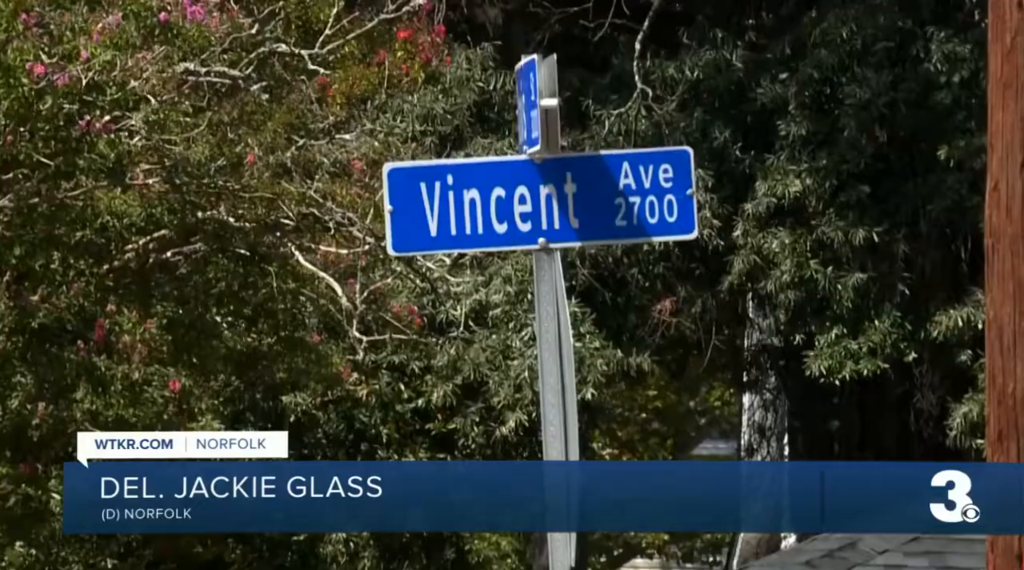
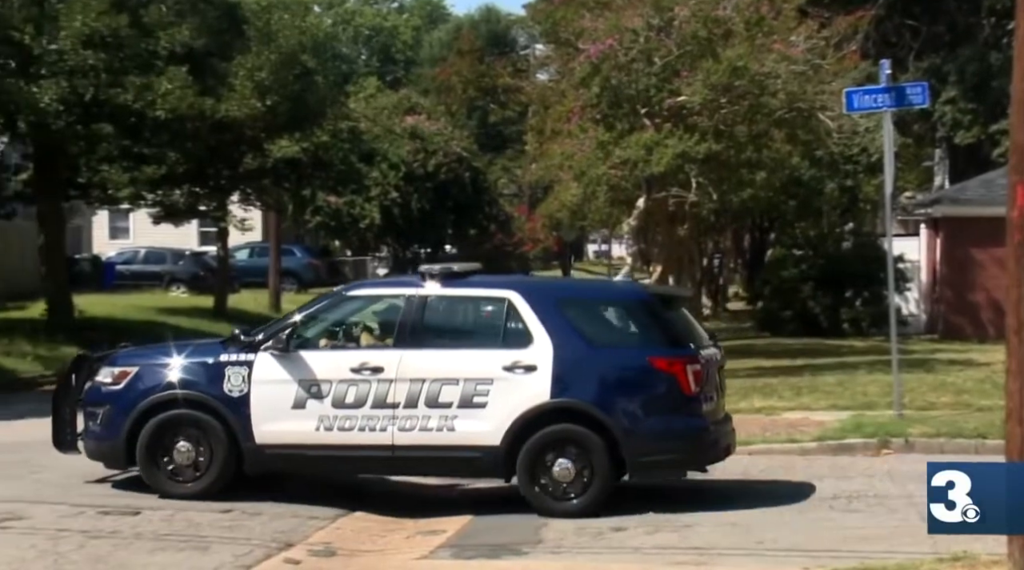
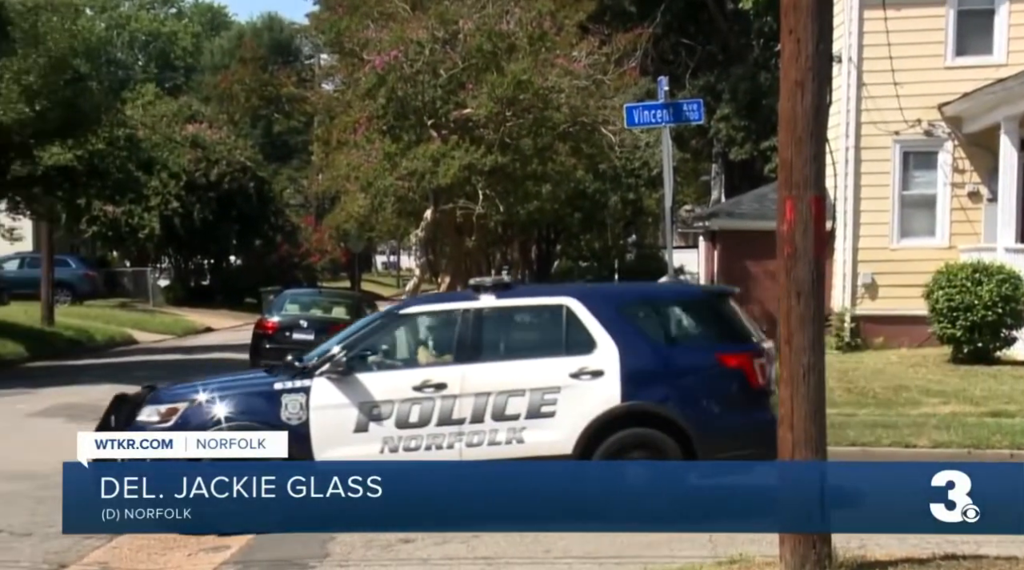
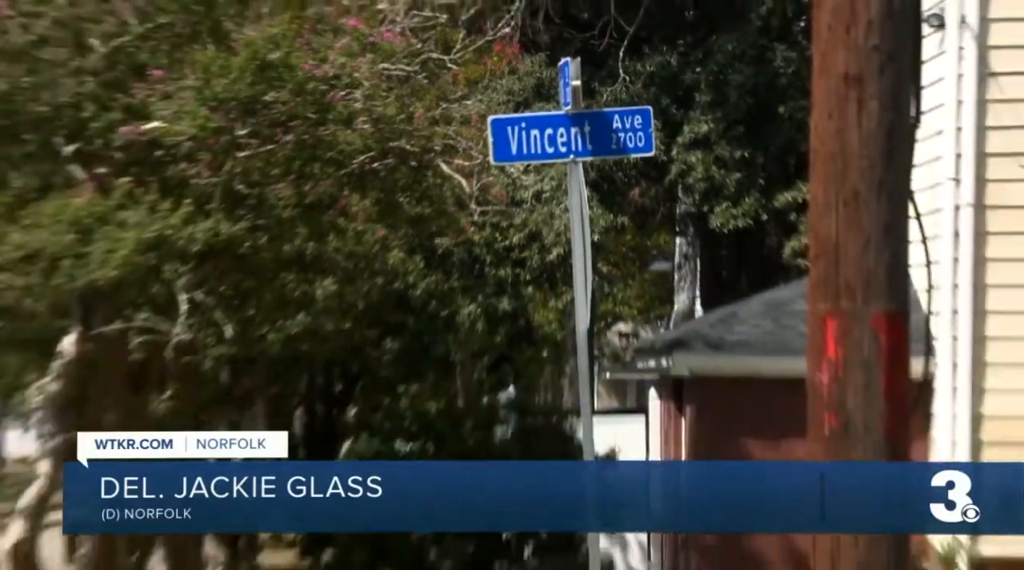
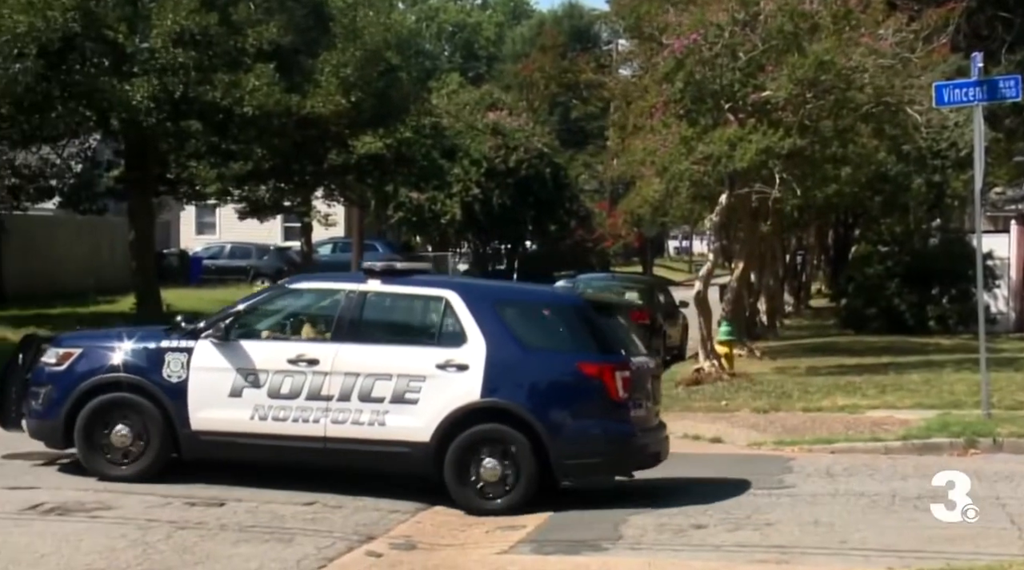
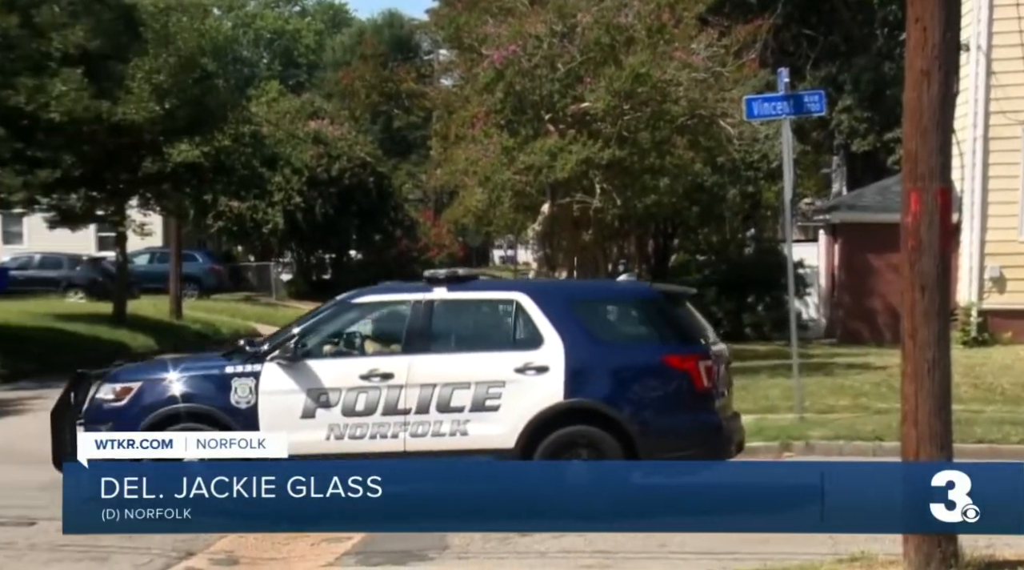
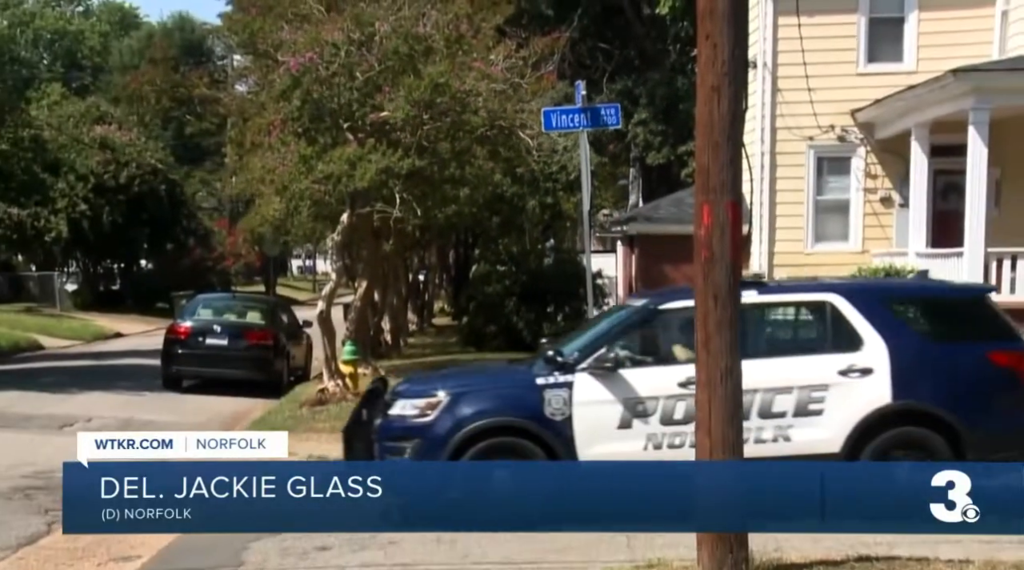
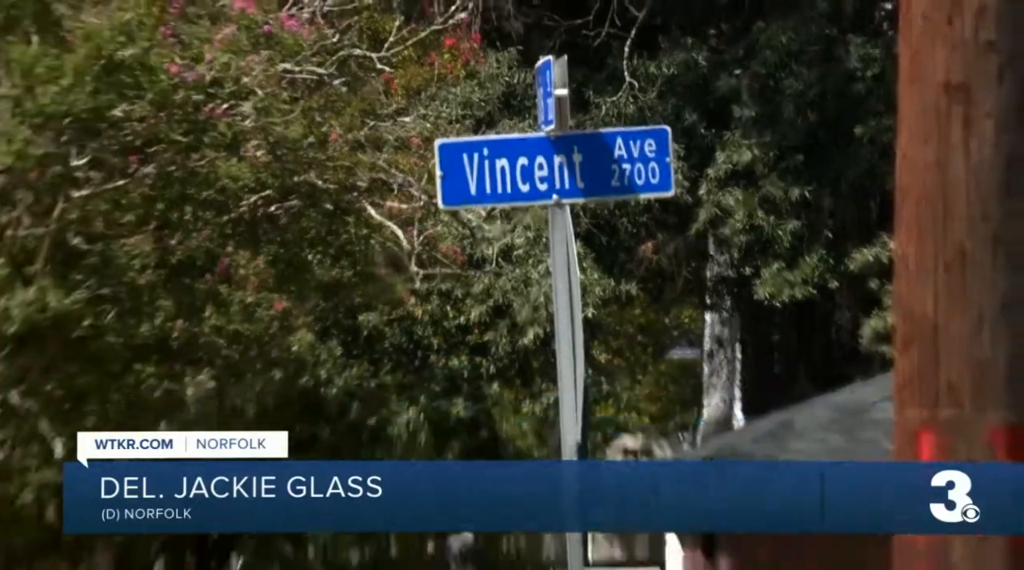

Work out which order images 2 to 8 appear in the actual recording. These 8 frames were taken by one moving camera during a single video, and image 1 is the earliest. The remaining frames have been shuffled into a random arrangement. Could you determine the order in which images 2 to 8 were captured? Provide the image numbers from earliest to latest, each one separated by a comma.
8, 4, 7, 3, 6, 2, 5
